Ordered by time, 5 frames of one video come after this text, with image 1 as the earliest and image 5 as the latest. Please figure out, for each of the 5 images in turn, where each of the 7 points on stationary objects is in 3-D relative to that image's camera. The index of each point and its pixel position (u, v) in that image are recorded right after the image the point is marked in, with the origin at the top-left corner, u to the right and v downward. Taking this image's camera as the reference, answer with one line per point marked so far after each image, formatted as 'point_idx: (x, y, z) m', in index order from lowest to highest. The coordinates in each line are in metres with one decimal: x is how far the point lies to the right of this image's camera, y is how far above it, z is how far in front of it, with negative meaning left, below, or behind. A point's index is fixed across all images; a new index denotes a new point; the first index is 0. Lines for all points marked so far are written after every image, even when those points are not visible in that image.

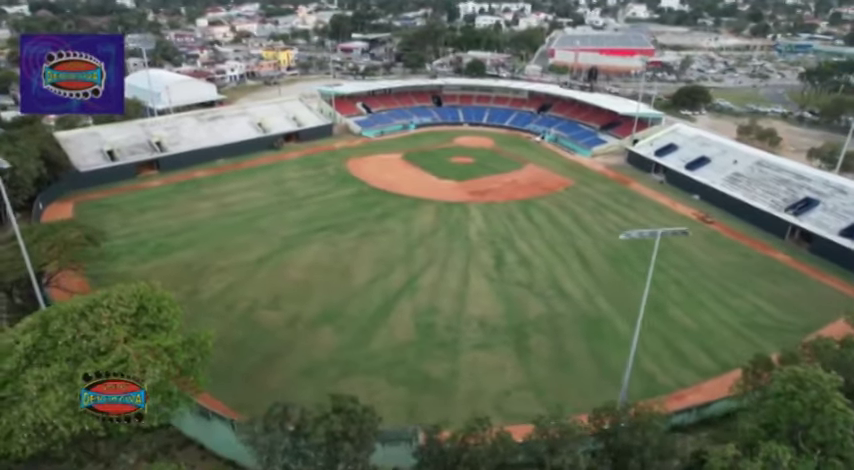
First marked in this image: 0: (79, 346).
0: (-12.8, -4.1, +19.4) m
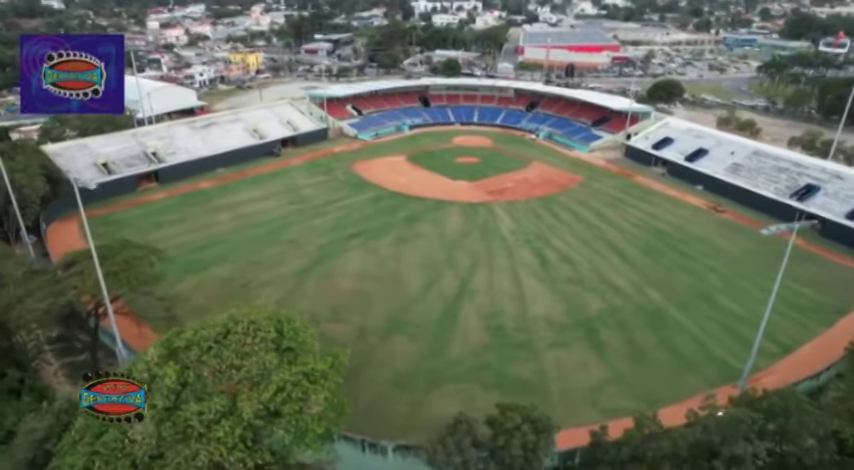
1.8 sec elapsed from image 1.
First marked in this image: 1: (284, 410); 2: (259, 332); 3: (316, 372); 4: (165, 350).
0: (-6.7, -4.9, +18.3) m
1: (-4.7, -5.9, +18.0) m
2: (-6.2, -3.6, +19.7) m
3: (-3.9, -4.9, +19.3) m
4: (-9.7, -4.3, +19.7) m
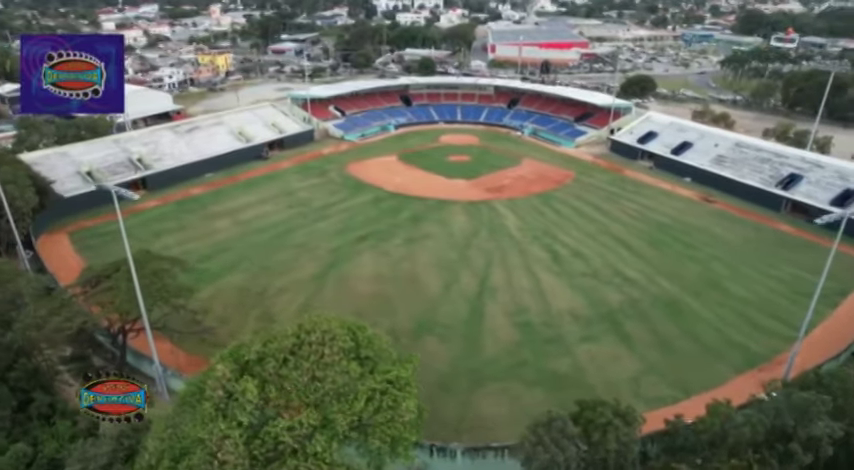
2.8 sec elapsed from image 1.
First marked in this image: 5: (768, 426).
0: (-3.7, -5.2, +17.8) m
1: (-1.5, -6.1, +17.6) m
2: (-3.3, -3.9, +19.2) m
3: (-0.9, -5.1, +19.0) m
4: (-6.8, -4.6, +19.0) m
5: (+12.4, -7.0, +19.4) m
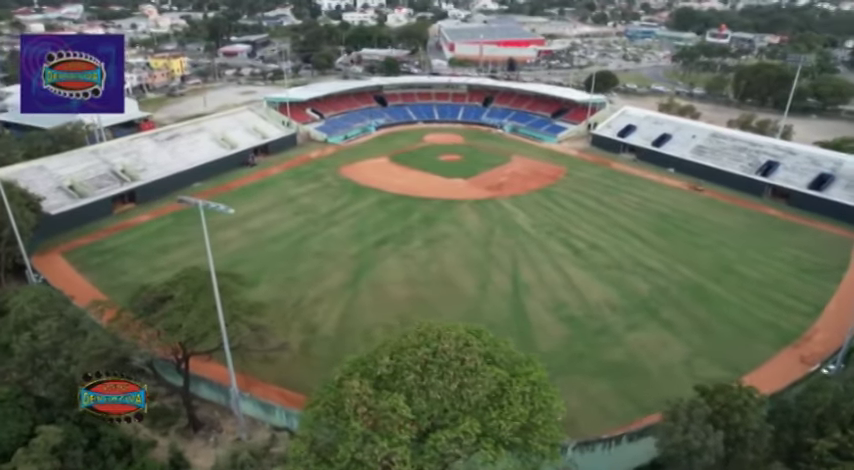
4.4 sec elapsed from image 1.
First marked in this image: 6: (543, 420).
0: (+1.4, -5.4, +17.6) m
1: (+3.6, -6.2, +17.6) m
2: (+1.6, -4.0, +19.0) m
3: (+4.0, -5.2, +19.1) m
4: (-1.9, -5.0, +18.4) m
5: (+17.3, -6.4, +20.8) m
6: (+3.8, -6.2, +17.8) m
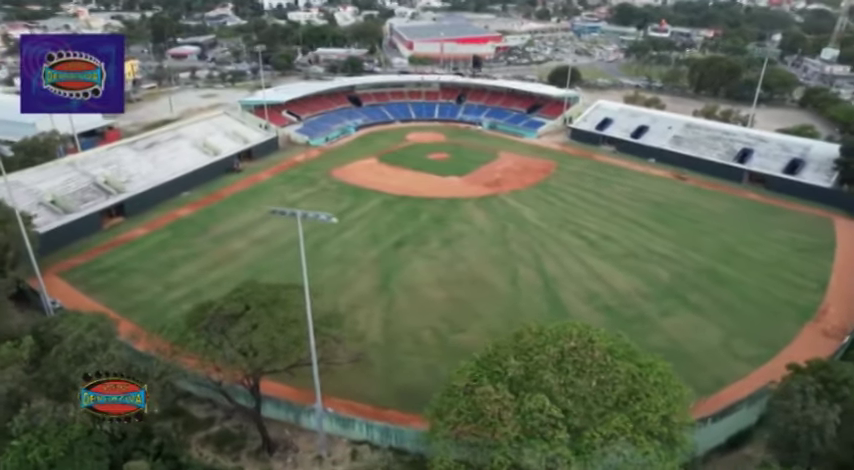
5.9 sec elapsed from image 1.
0: (+6.1, -5.3, +17.7) m
1: (+8.3, -6.0, +18.0) m
2: (+6.1, -4.0, +19.2) m
3: (+8.5, -5.0, +19.5) m
4: (+2.8, -5.1, +18.3) m
5: (+21.6, -5.5, +22.6) m
6: (+8.6, -6.0, +18.2) m
